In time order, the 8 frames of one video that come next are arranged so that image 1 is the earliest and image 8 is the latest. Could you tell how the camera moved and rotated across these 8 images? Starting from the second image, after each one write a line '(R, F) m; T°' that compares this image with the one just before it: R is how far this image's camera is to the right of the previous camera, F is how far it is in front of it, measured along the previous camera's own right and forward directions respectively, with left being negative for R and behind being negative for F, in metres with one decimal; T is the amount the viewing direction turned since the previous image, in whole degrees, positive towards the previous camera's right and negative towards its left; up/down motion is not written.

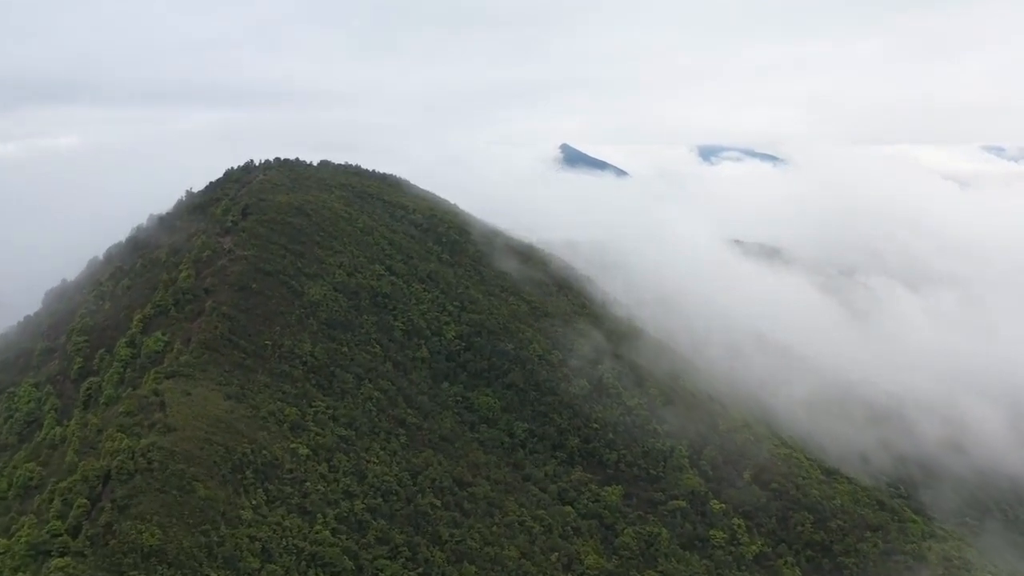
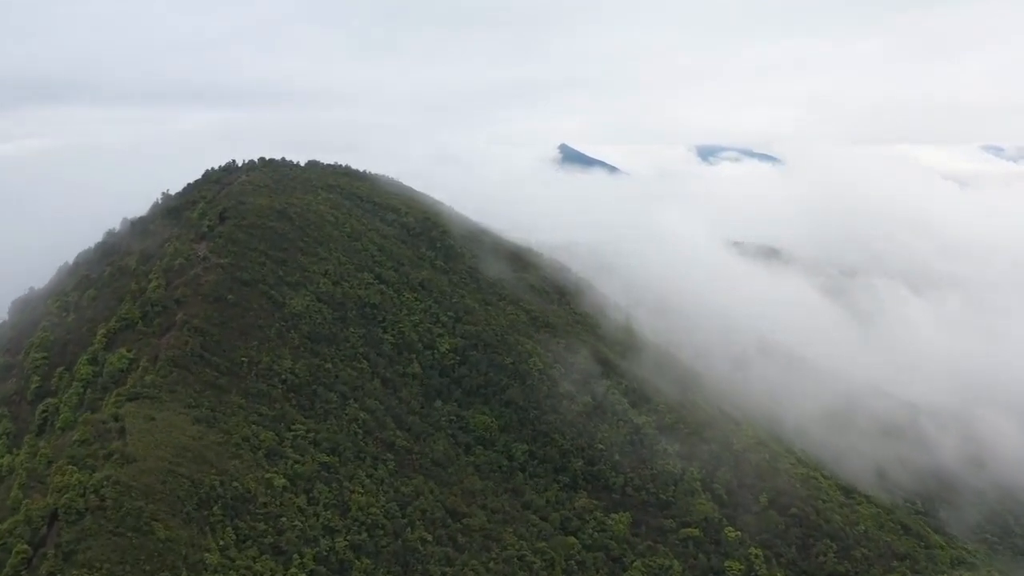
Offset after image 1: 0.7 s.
(0.0, +4.4) m; 0°
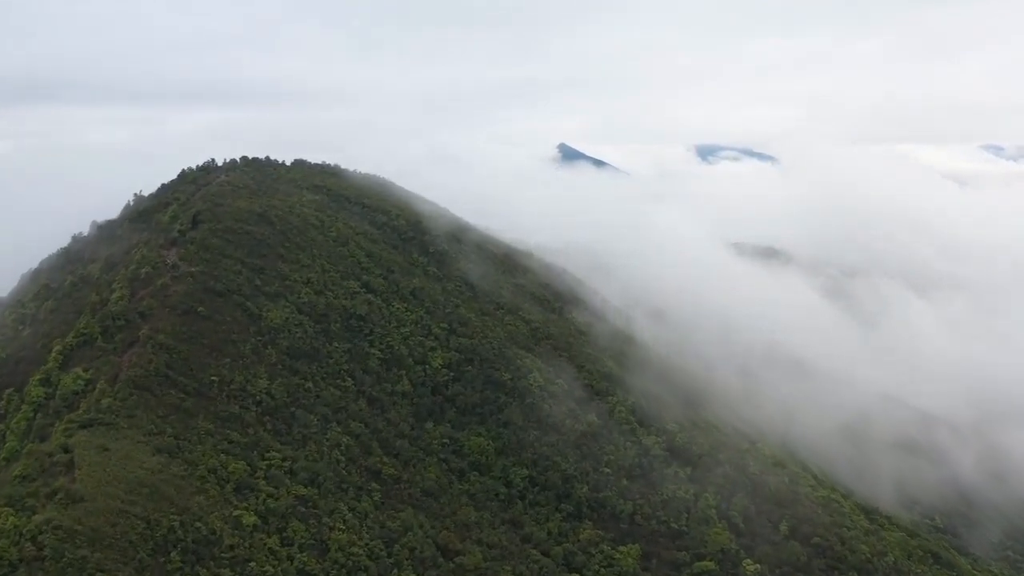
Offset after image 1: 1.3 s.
(0.0, +4.5) m; 0°
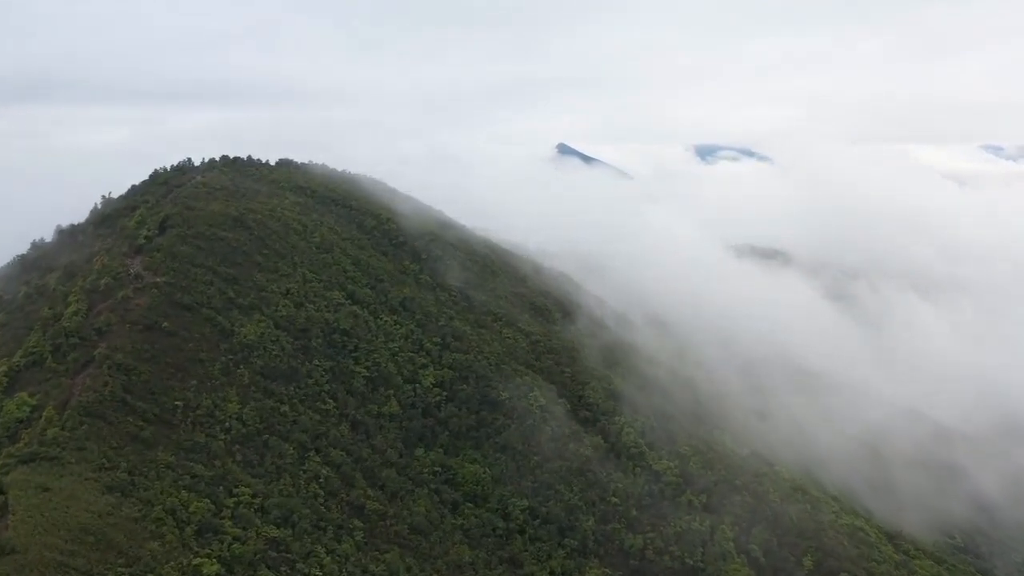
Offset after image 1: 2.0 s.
(0.0, +4.5) m; 0°
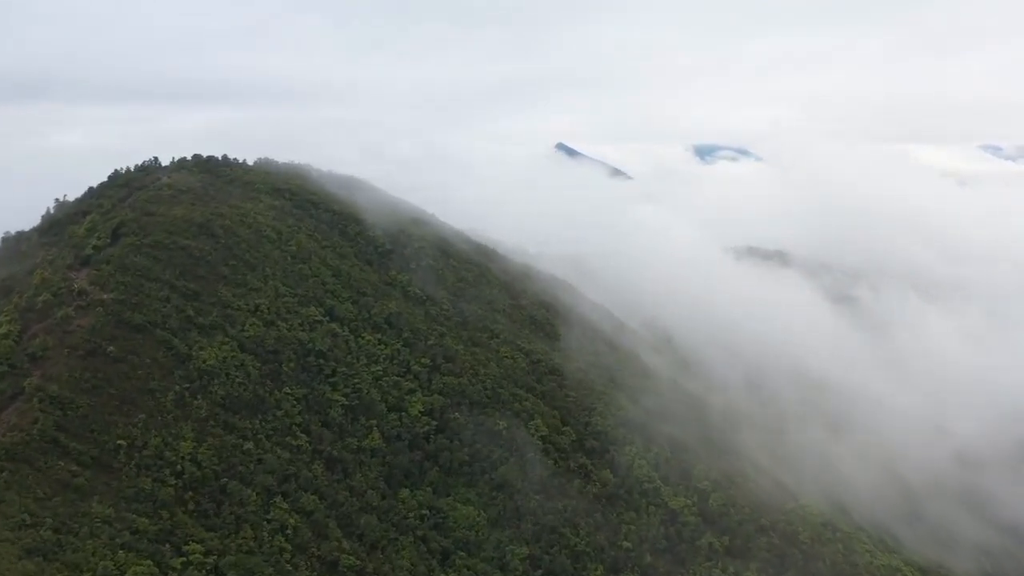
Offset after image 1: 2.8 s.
(0.0, +5.5) m; 0°
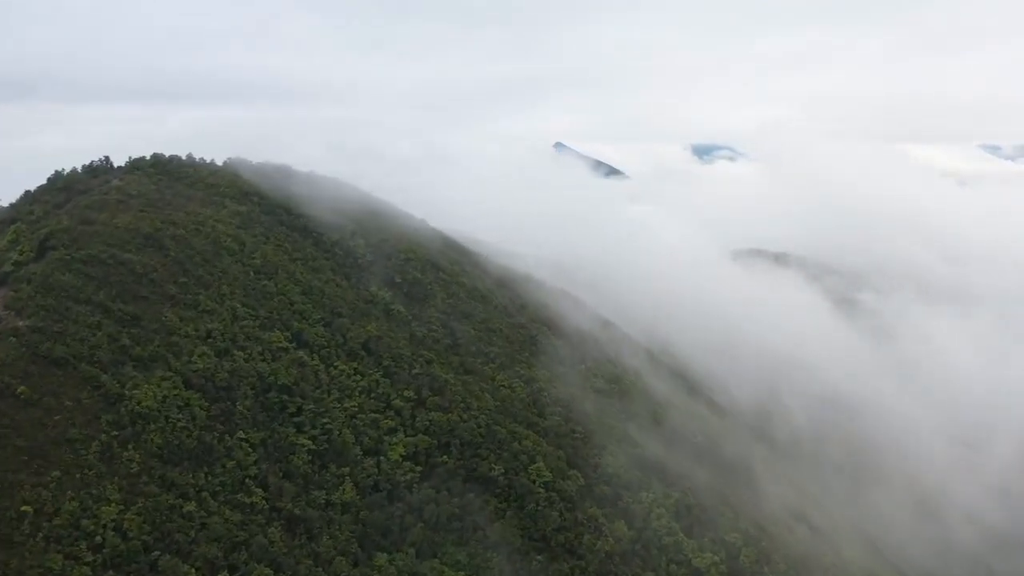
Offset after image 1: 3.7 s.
(0.0, +6.4) m; 0°
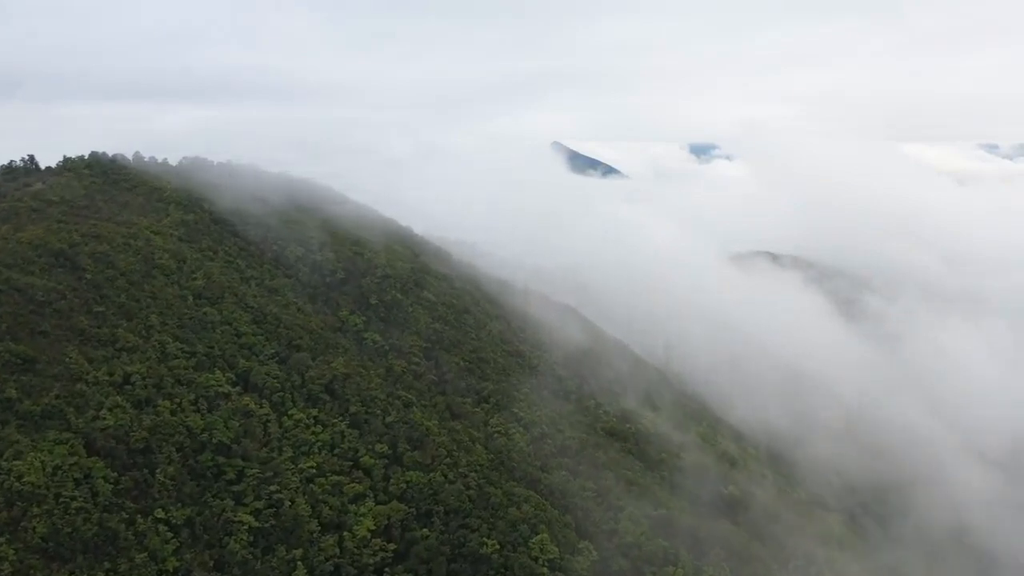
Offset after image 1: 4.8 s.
(0.0, +7.4) m; 0°
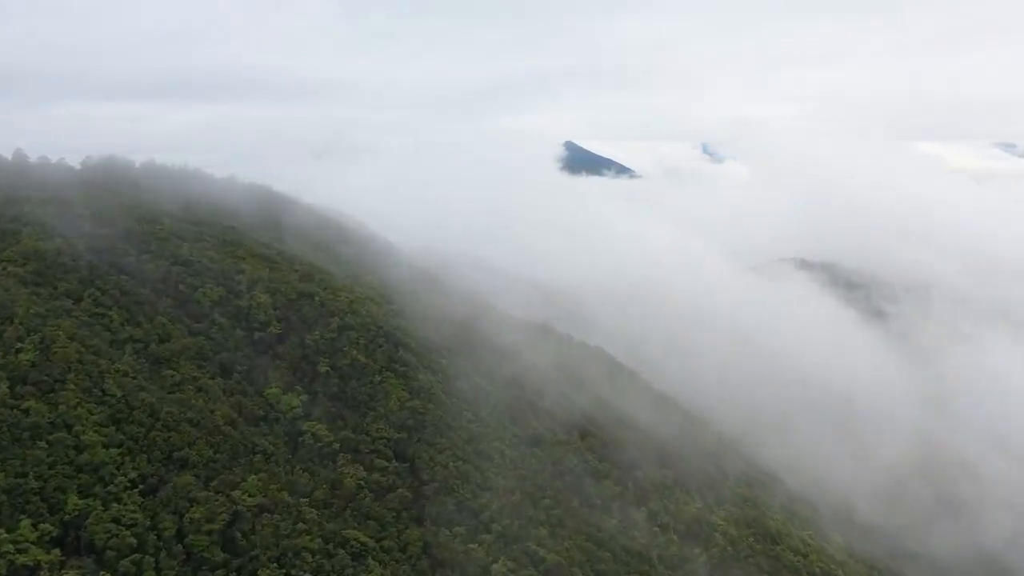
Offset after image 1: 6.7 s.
(0.0, +12.9) m; -1°
